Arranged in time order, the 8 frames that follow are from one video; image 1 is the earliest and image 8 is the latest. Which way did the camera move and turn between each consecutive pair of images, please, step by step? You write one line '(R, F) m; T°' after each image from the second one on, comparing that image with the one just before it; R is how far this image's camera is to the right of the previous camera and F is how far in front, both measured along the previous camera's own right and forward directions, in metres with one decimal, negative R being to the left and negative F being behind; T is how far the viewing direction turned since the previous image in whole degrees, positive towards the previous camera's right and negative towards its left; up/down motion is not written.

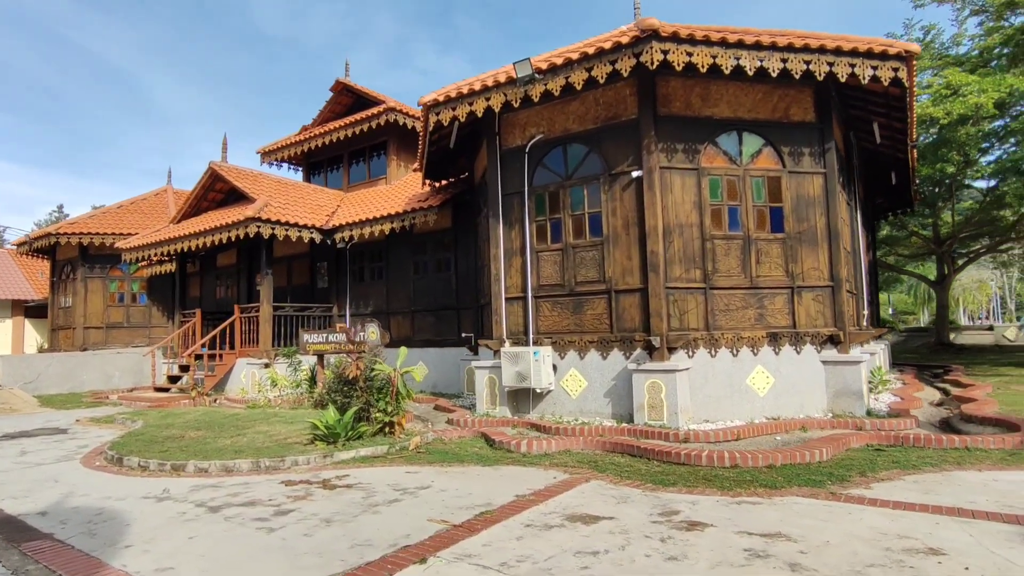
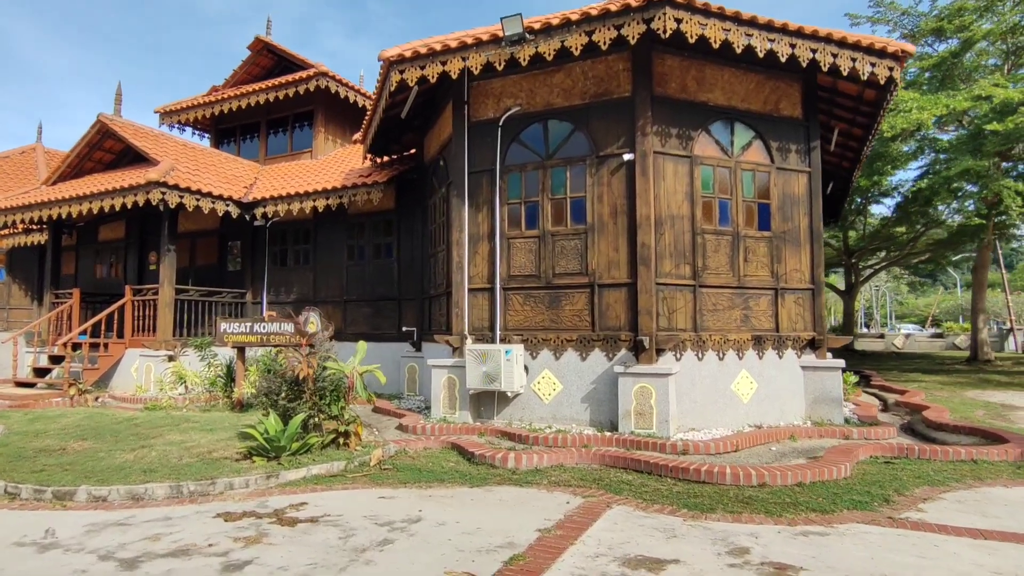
(-1.0, +1.2) m; +9°
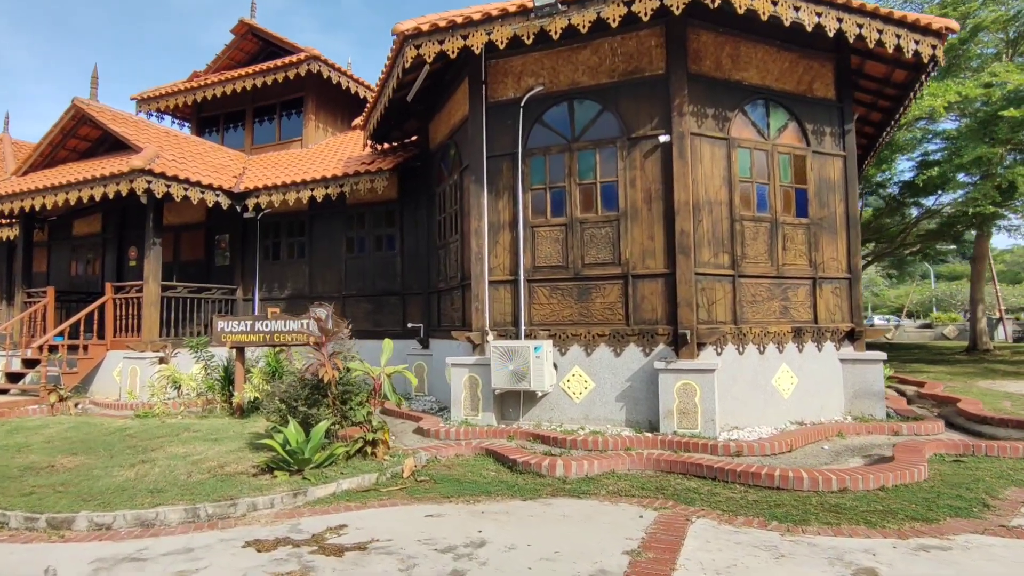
(-0.7, +0.6) m; +2°
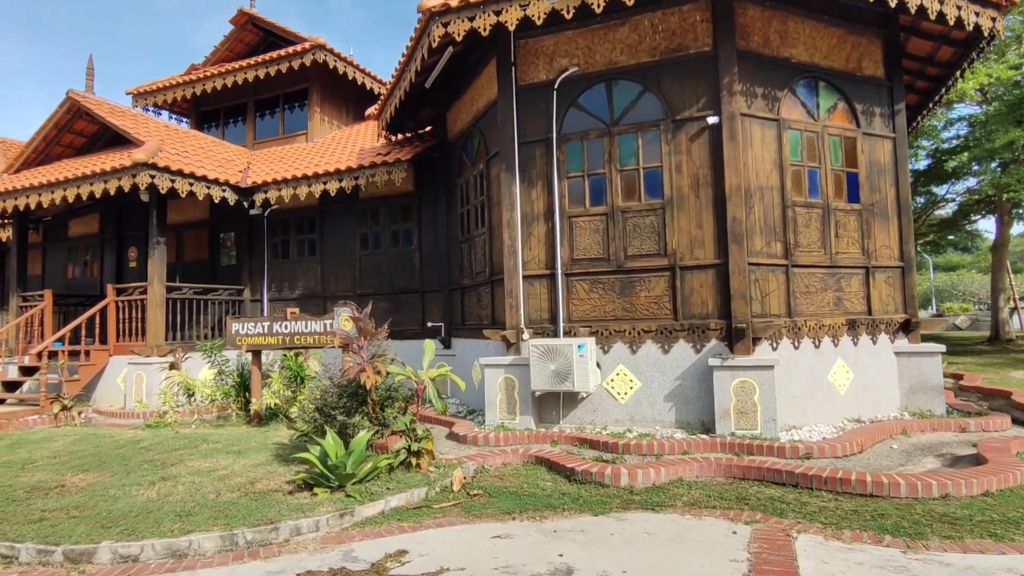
(-0.6, +0.5) m; +1°
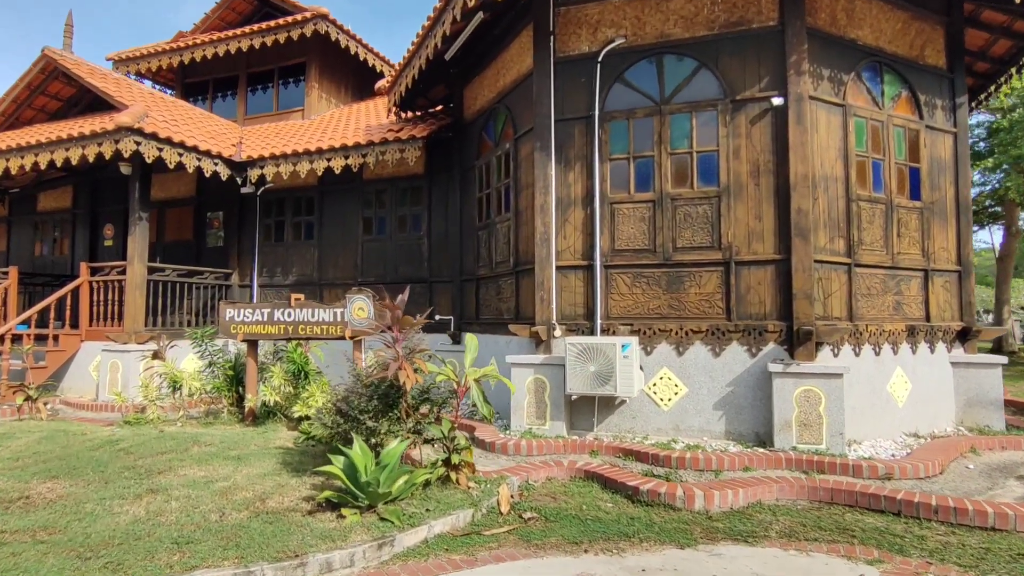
(-0.7, +0.8) m; +2°
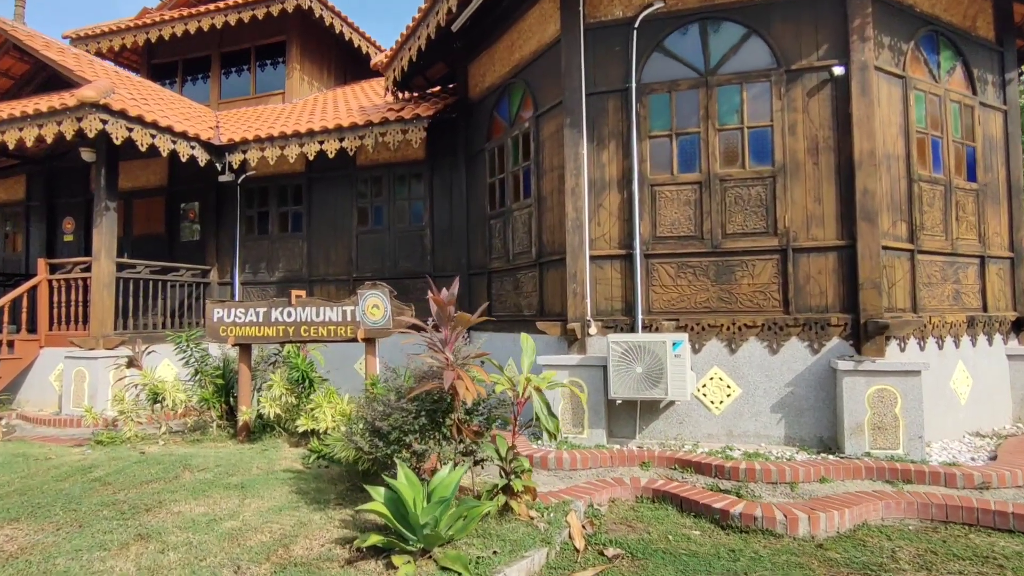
(-0.7, +0.8) m; +3°
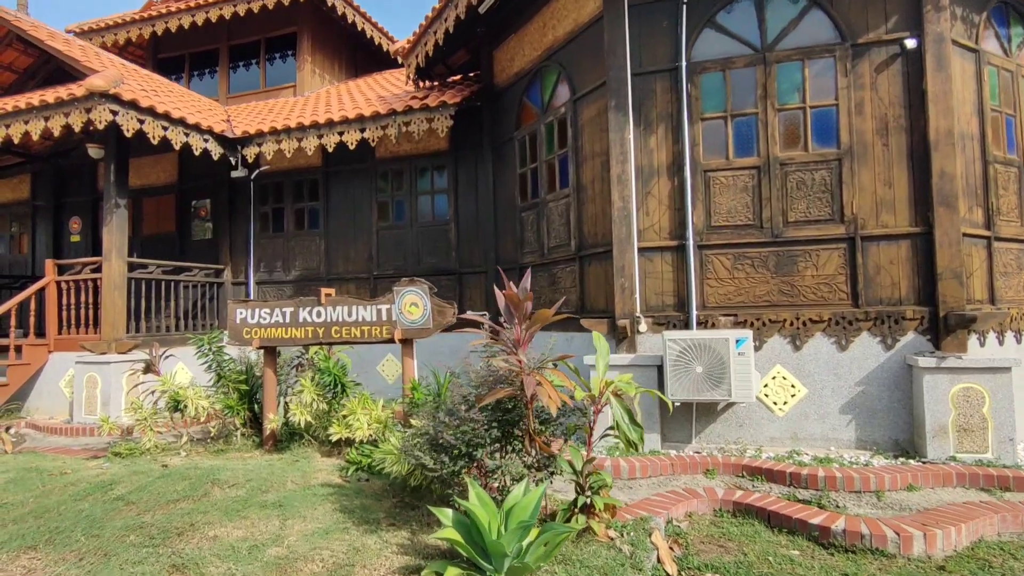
(-0.4, +0.4) m; 0°
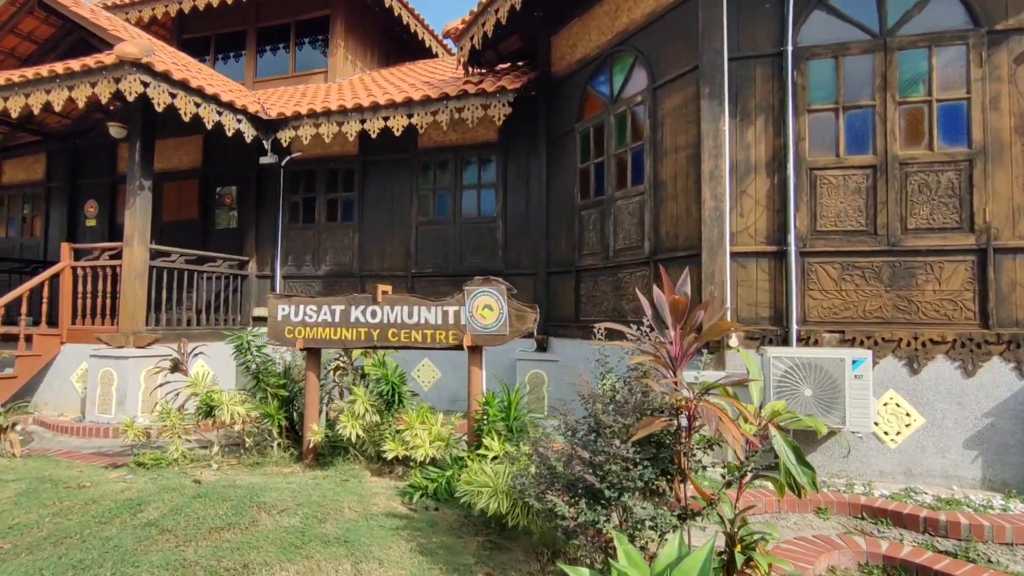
(-0.7, +0.7) m; 0°
